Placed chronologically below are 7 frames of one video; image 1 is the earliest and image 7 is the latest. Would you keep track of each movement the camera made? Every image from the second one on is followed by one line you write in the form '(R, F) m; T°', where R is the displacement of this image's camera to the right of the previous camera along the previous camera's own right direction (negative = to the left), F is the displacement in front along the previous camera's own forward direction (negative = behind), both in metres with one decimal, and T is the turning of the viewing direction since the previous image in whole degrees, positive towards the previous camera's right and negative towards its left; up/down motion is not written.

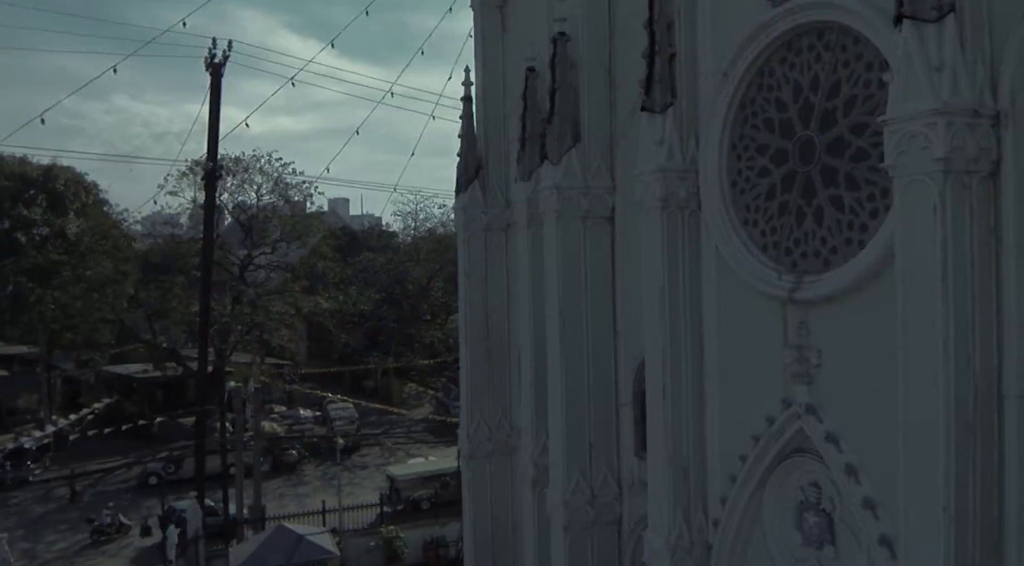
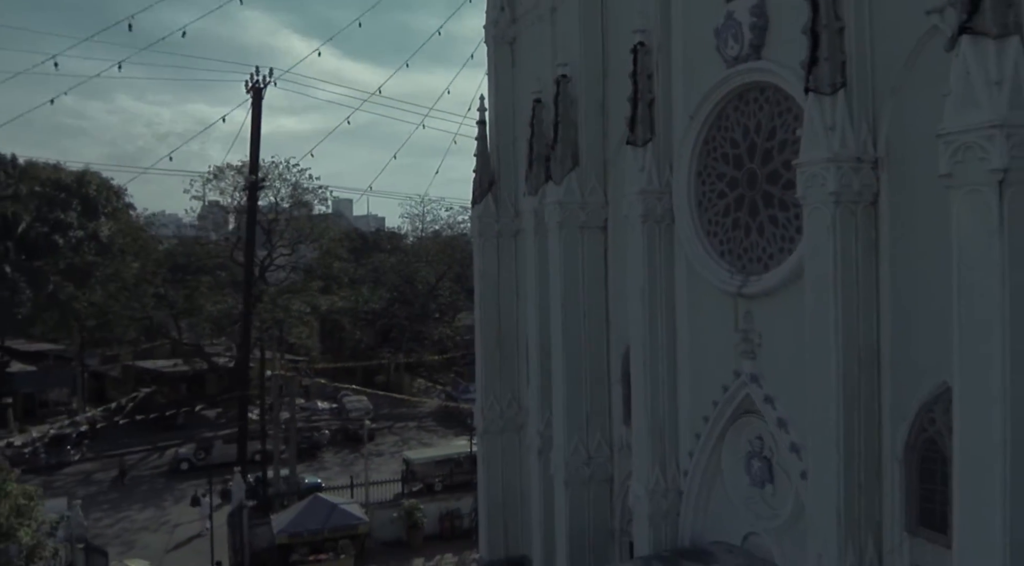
(-0.1, -2.4) m; 0°
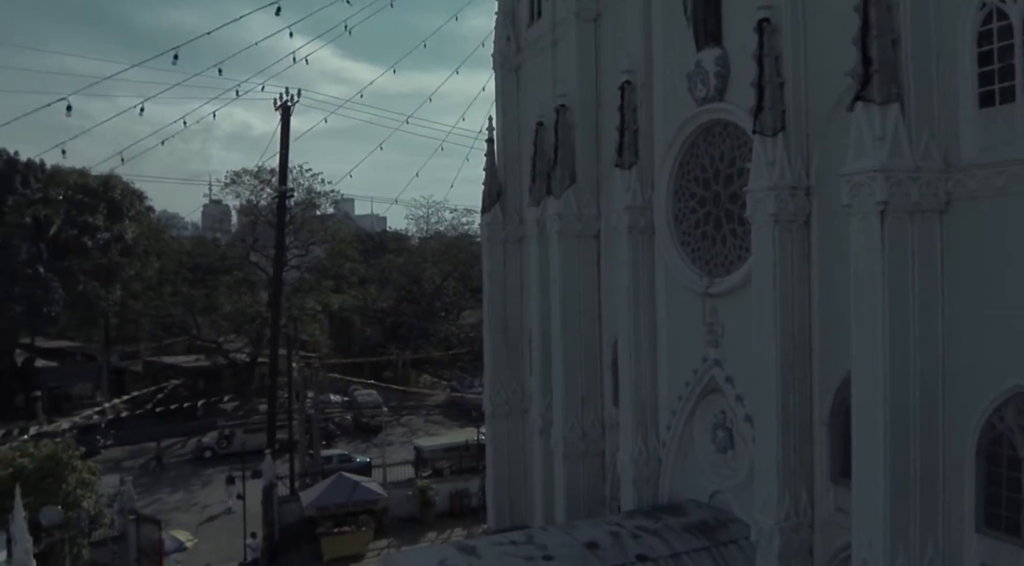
(-0.1, -2.2) m; 0°
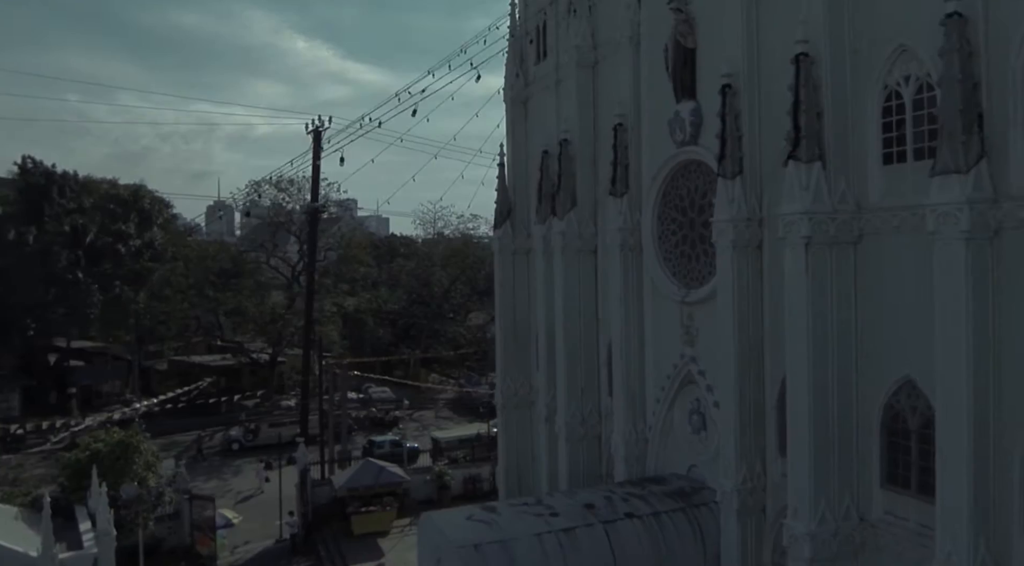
(-0.2, -2.8) m; 0°
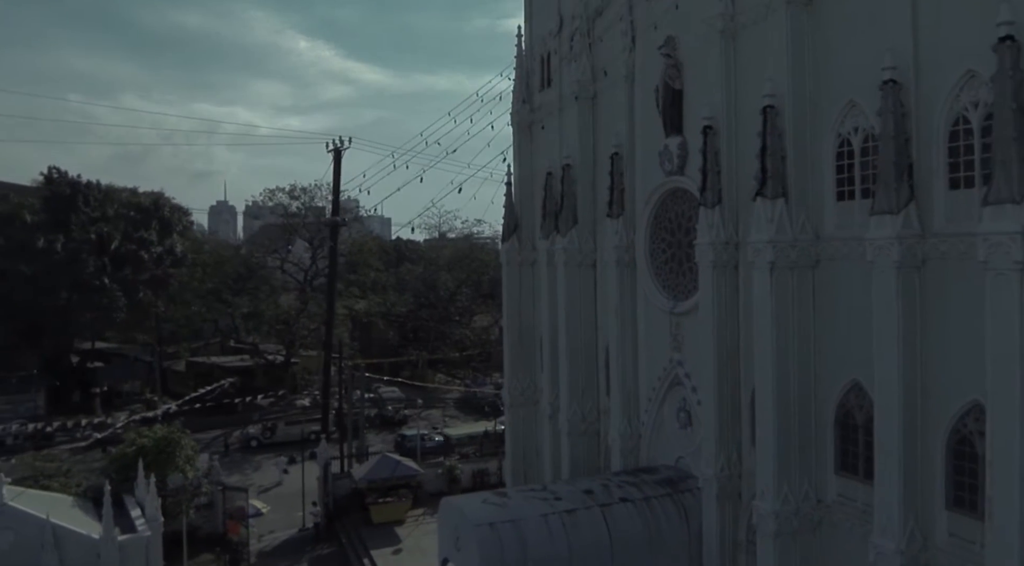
(-0.1, -2.1) m; 0°
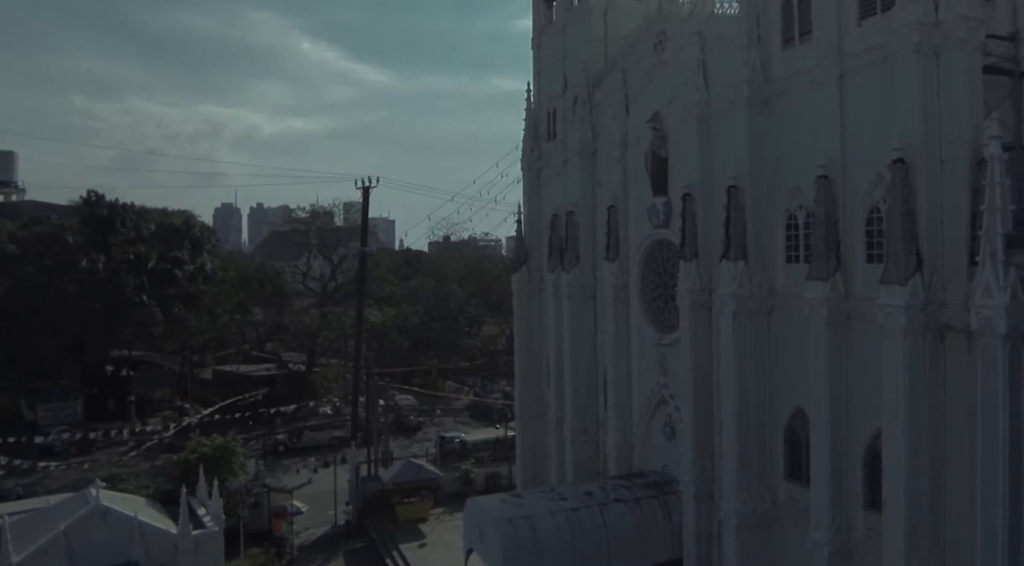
(-0.2, -3.4) m; 0°
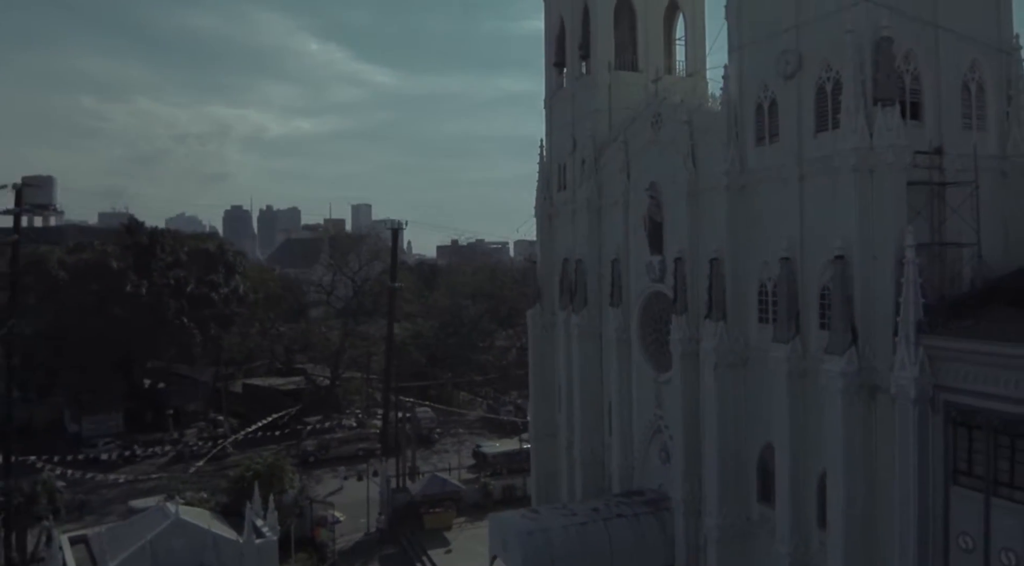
(-0.3, -3.6) m; 0°
